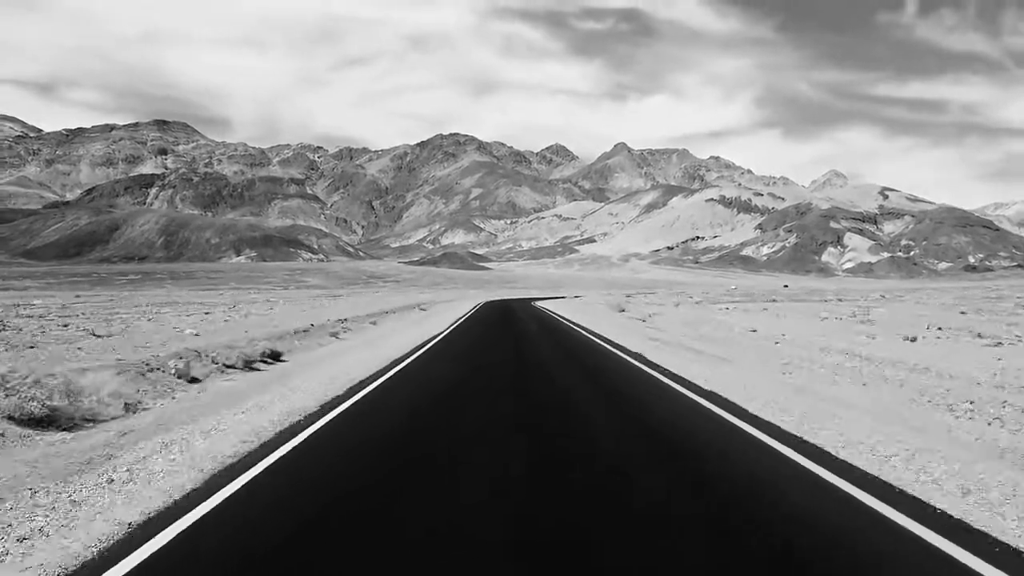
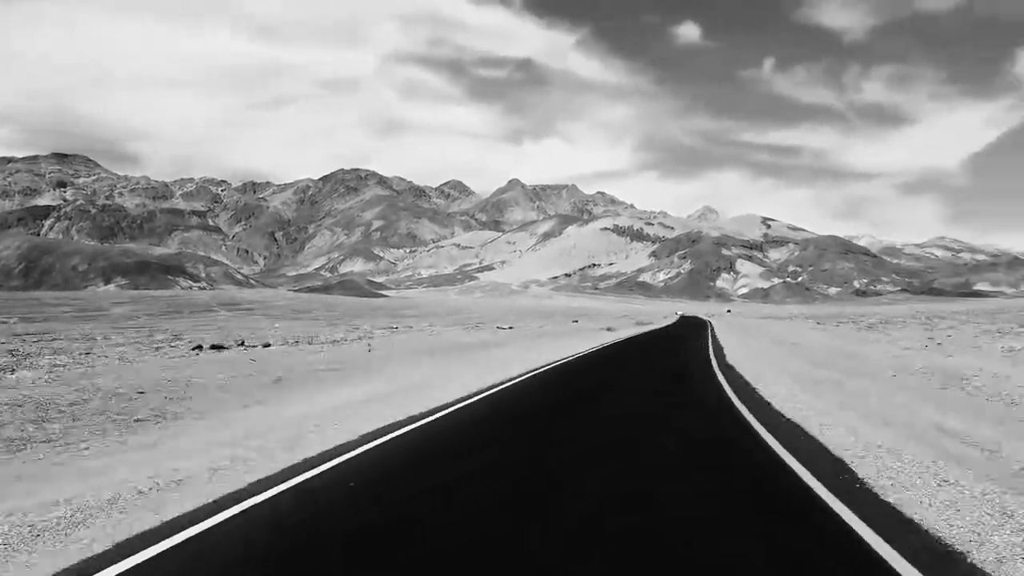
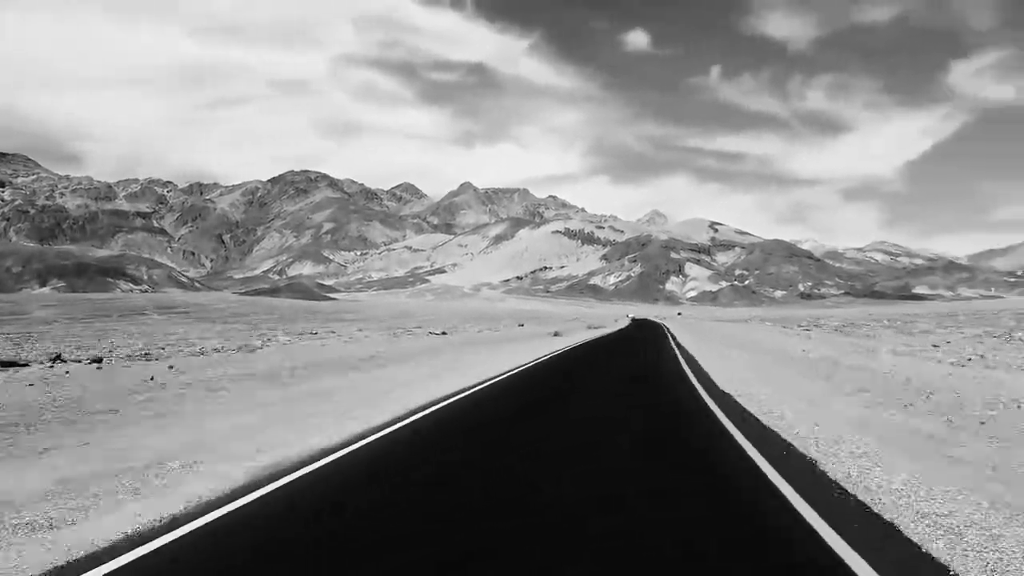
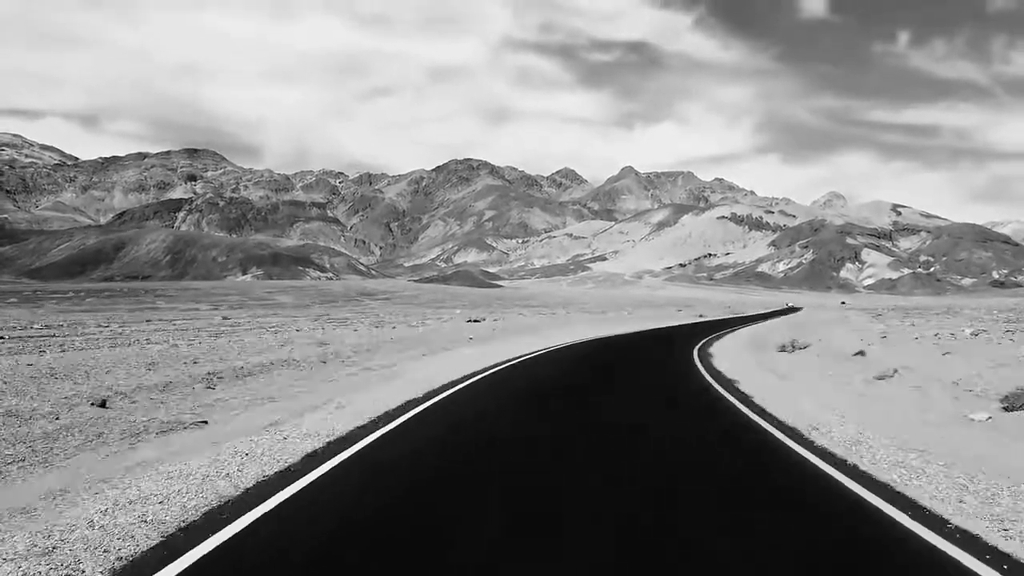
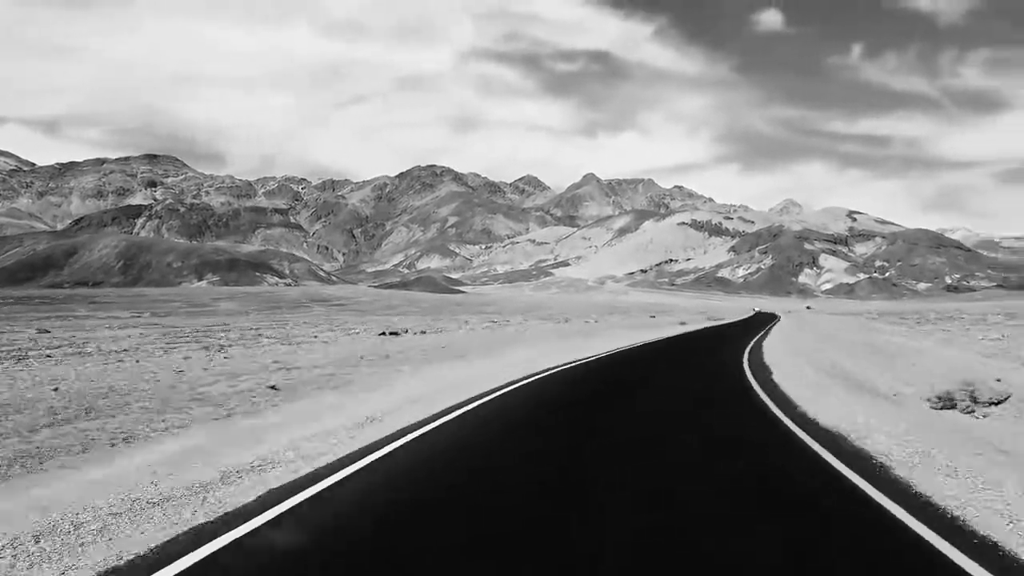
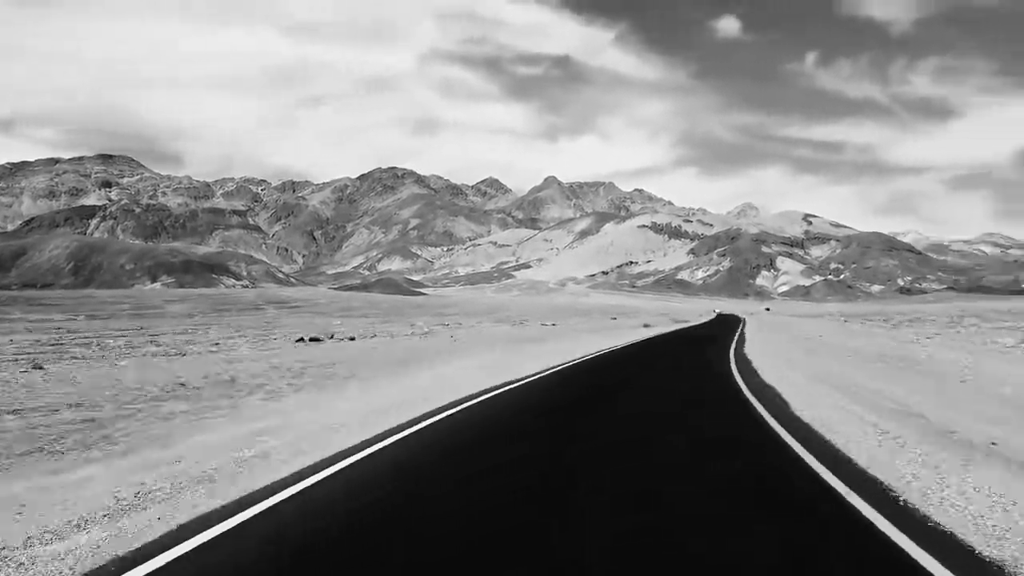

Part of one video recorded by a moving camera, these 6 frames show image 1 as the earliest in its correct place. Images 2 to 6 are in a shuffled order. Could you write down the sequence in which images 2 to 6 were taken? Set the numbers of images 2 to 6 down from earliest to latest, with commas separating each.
4, 5, 6, 2, 3
